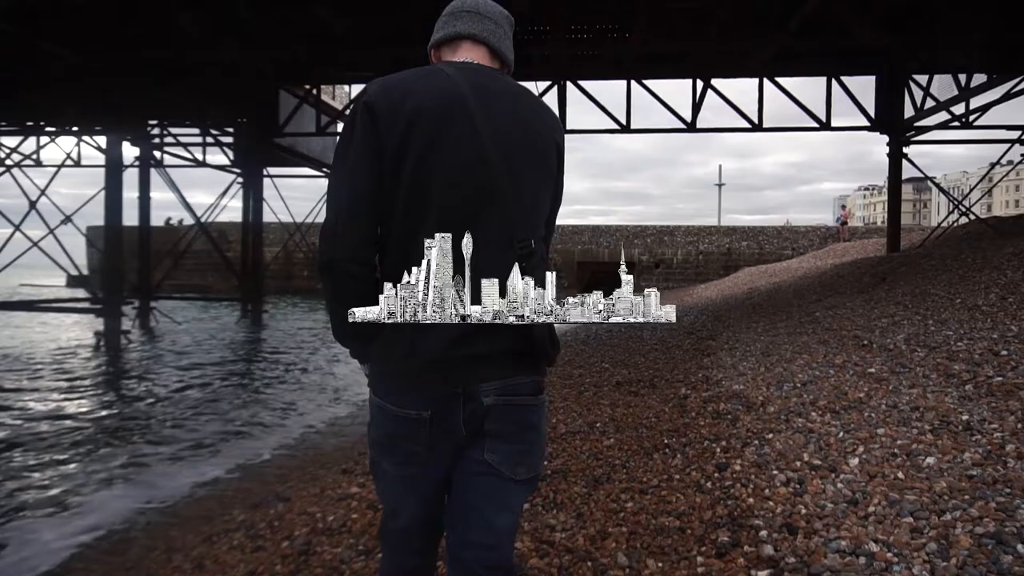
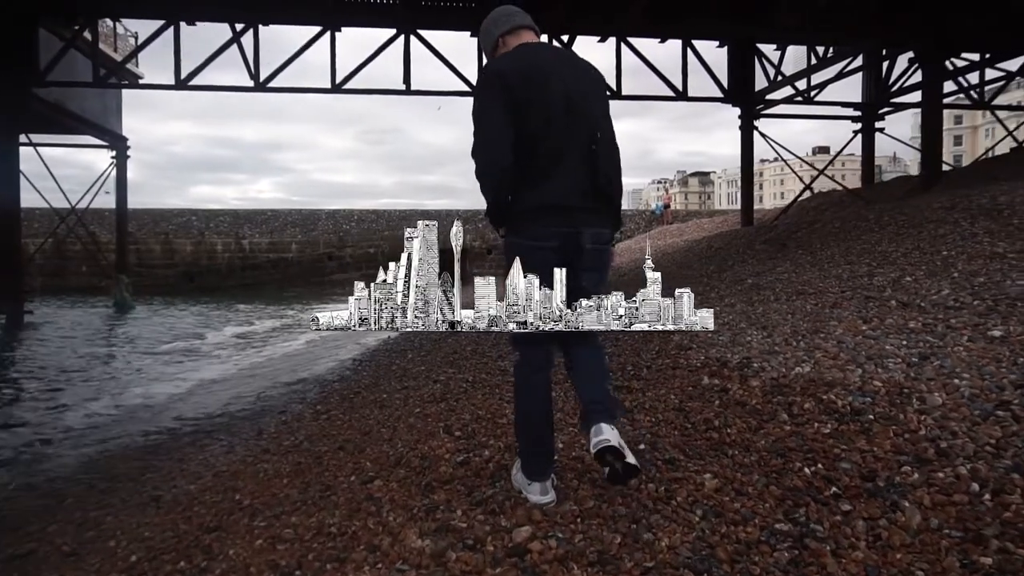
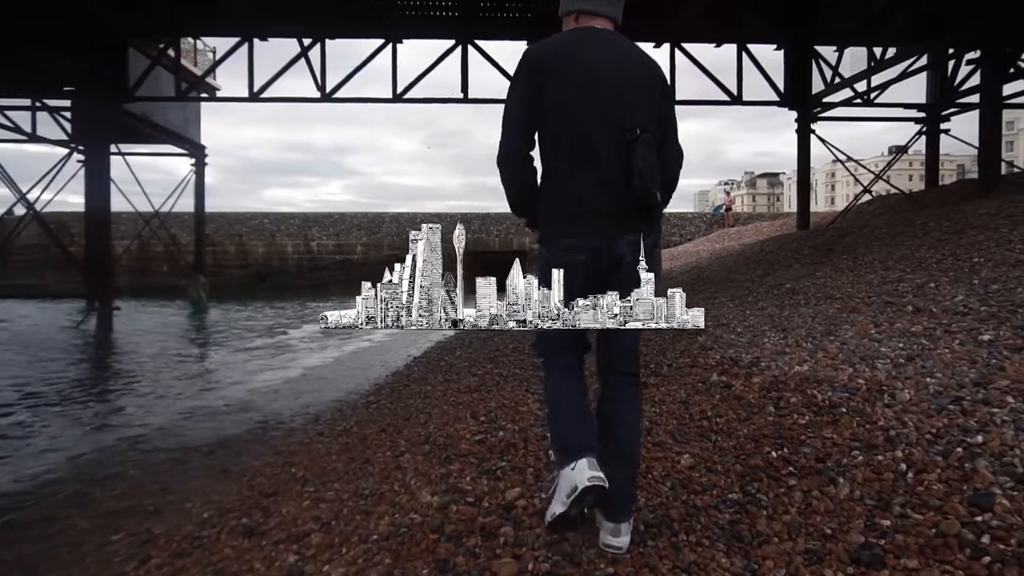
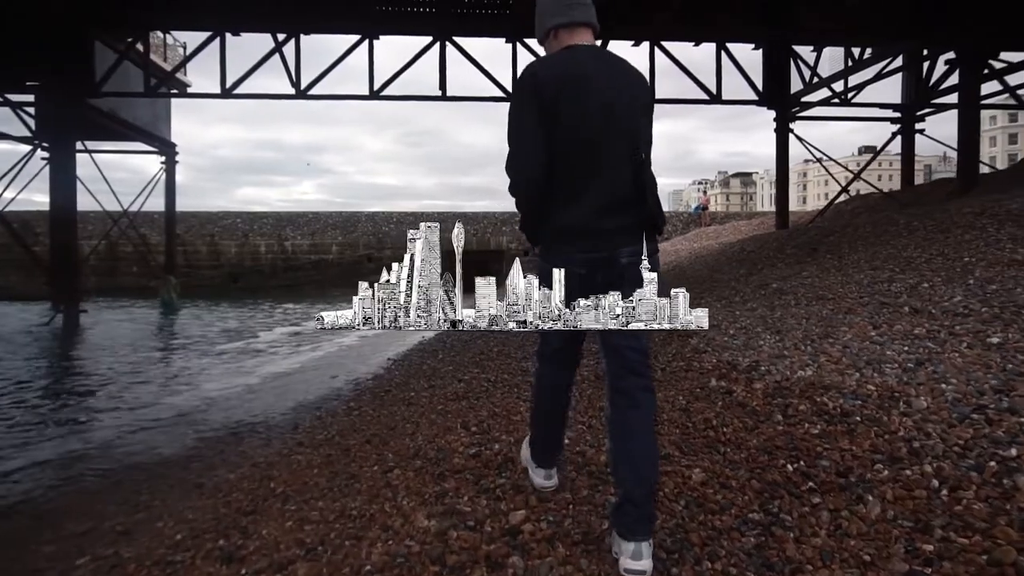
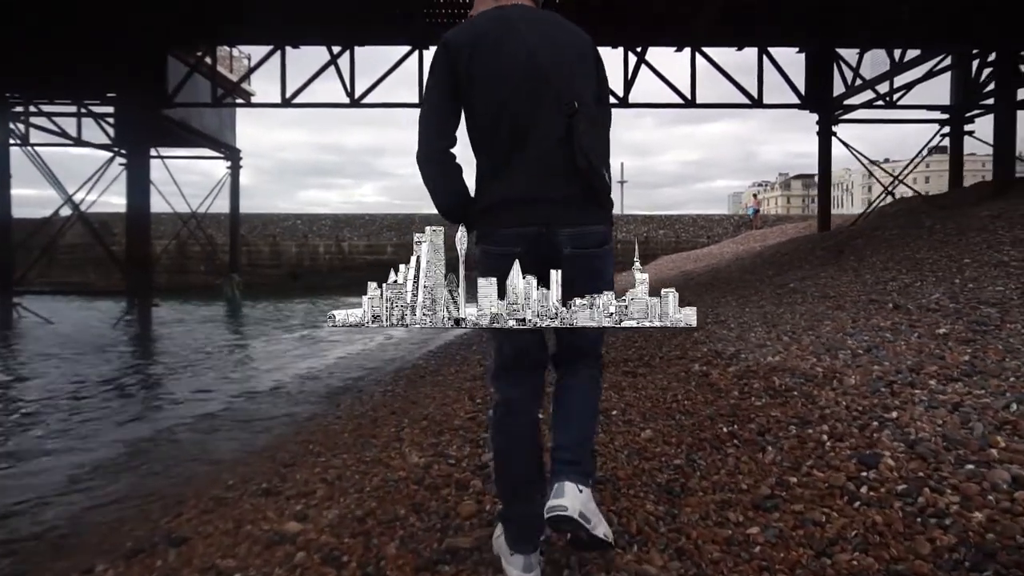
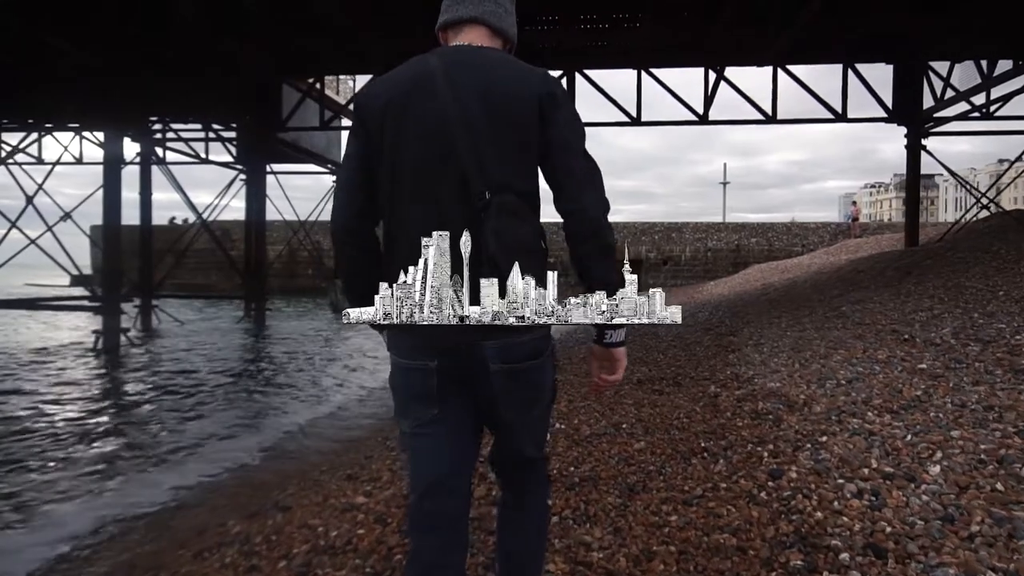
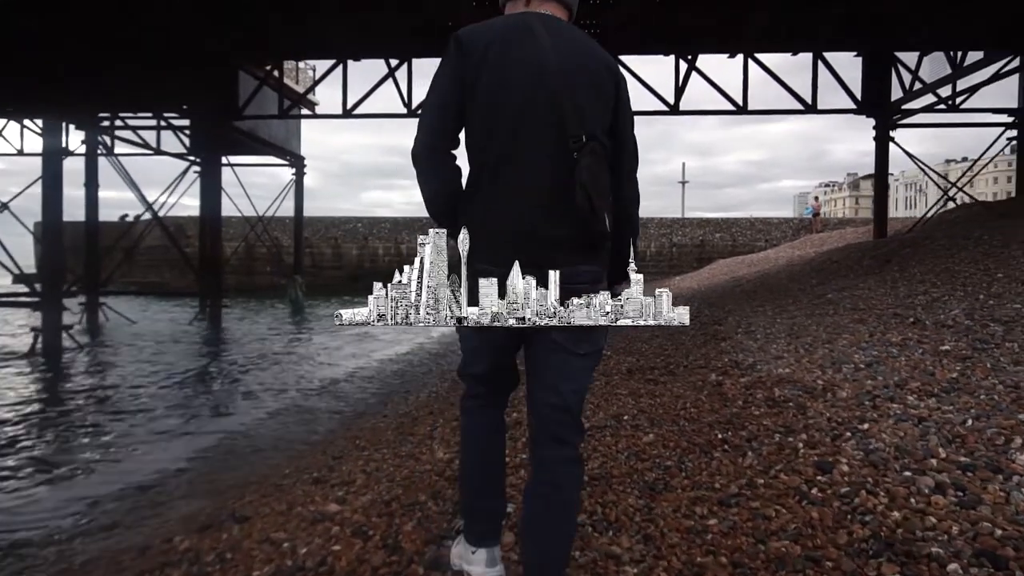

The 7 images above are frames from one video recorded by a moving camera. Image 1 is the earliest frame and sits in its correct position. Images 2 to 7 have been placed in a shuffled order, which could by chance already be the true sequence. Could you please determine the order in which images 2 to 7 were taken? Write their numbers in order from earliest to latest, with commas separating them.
6, 7, 5, 3, 4, 2
